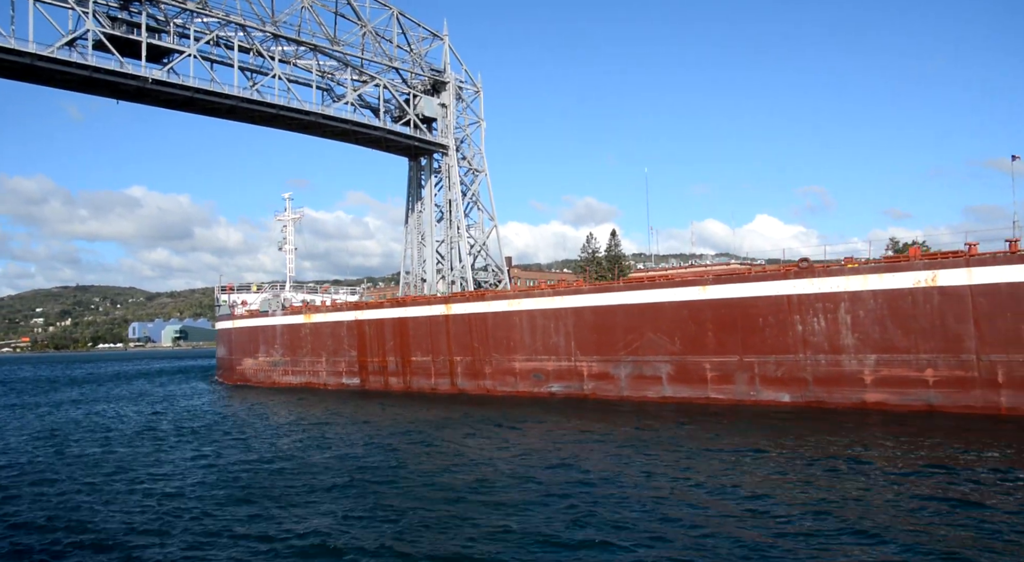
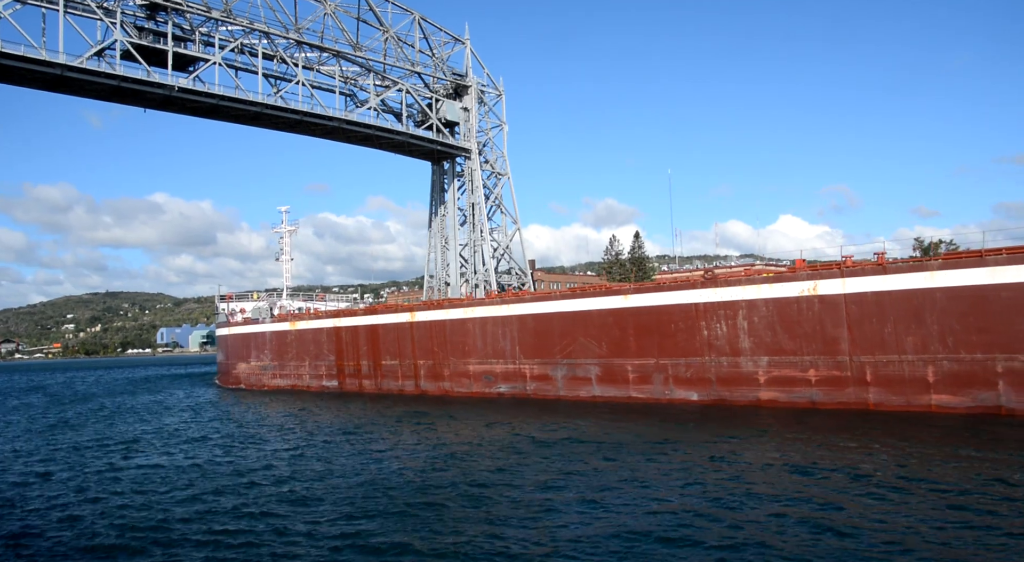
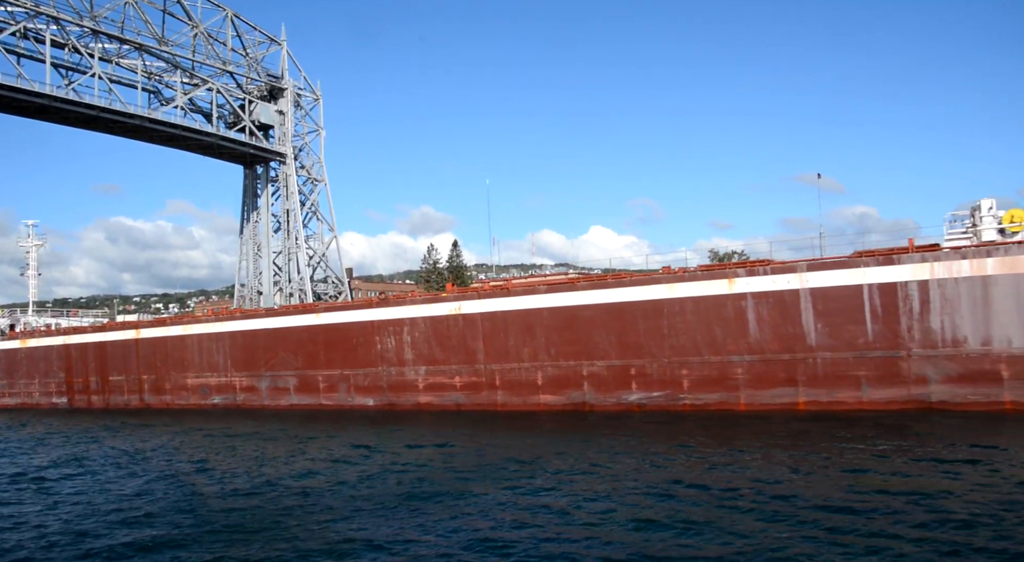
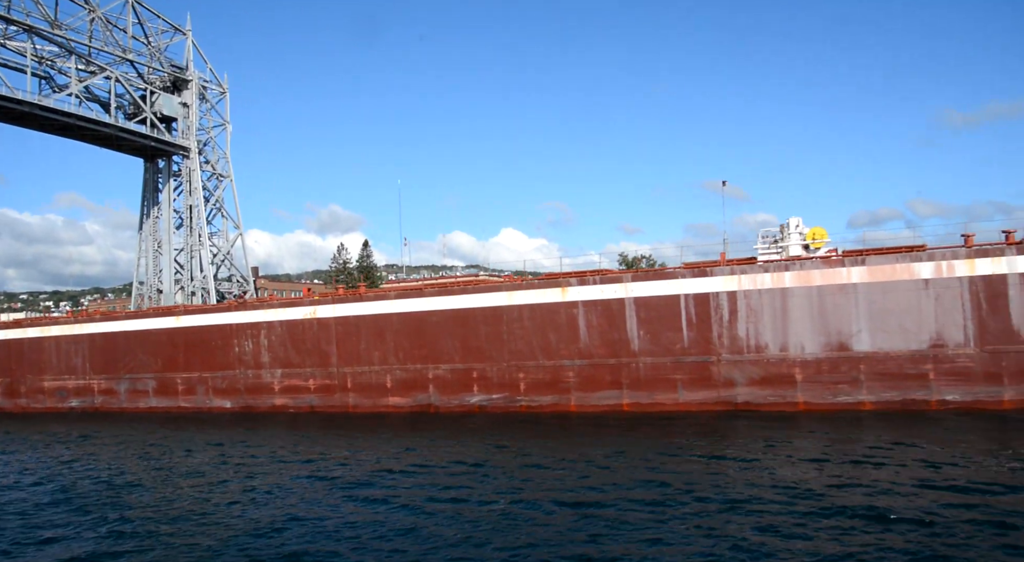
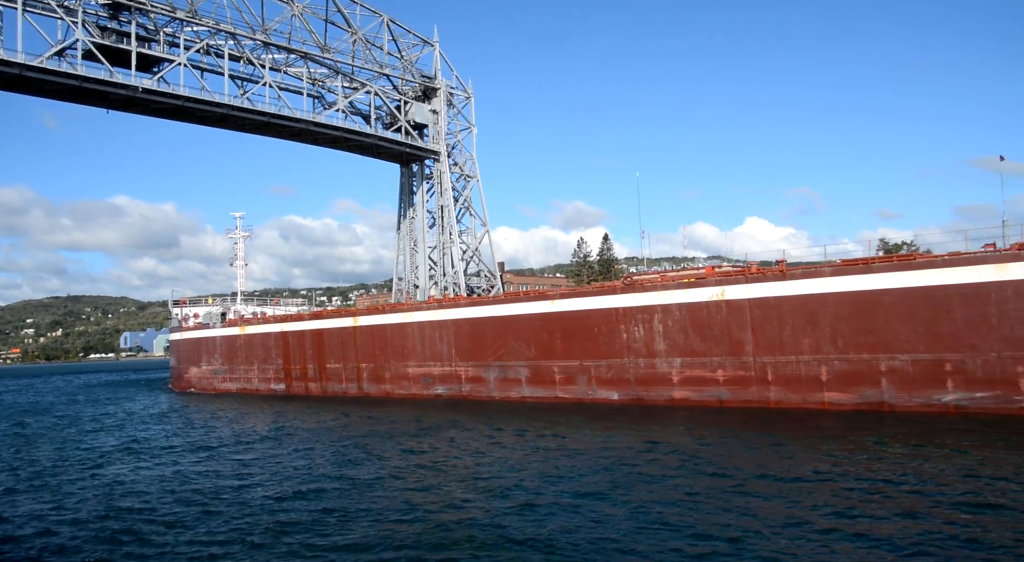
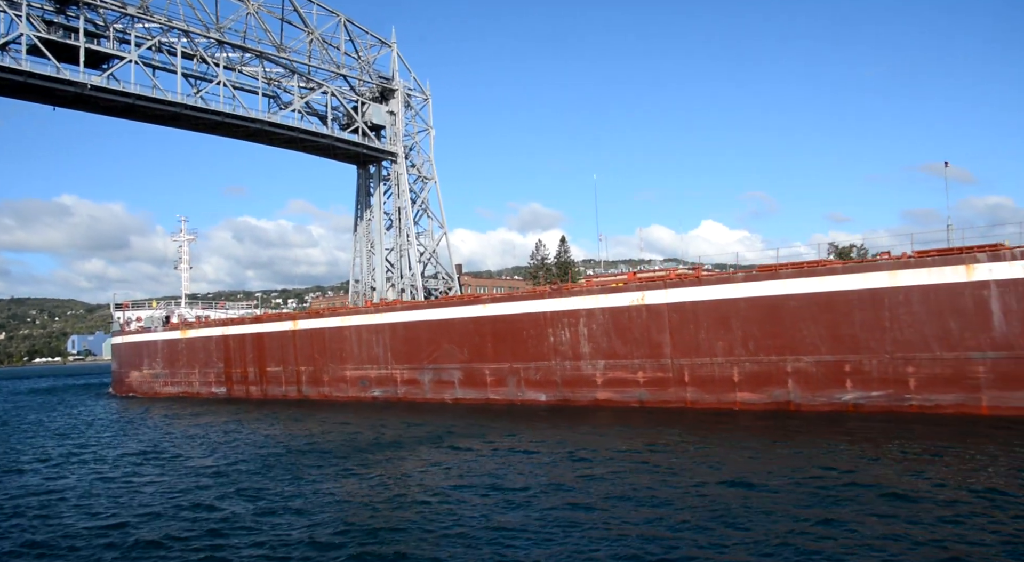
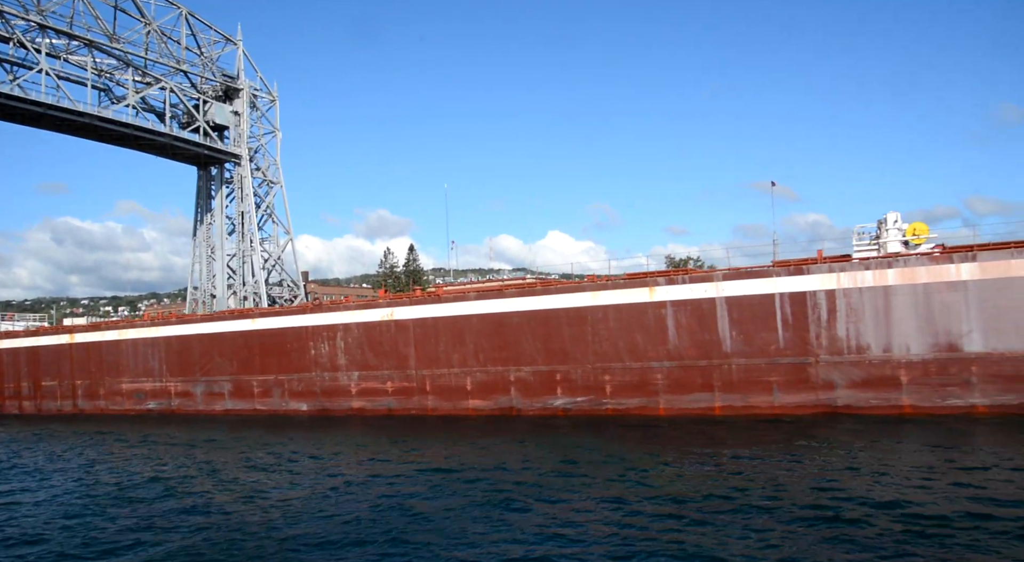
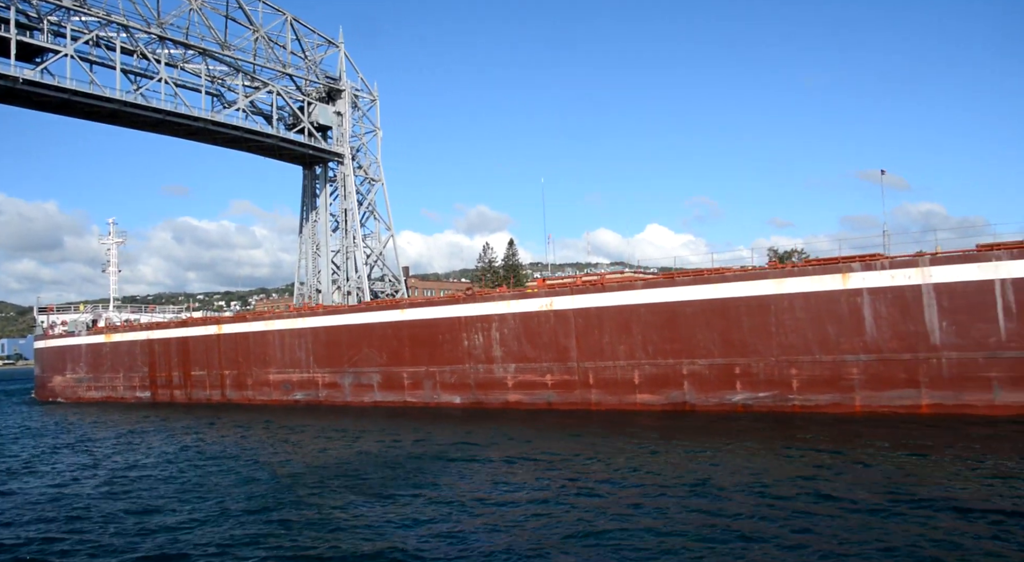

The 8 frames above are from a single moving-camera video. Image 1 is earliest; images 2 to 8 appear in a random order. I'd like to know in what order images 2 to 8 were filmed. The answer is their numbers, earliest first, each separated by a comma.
2, 5, 6, 8, 3, 7, 4
